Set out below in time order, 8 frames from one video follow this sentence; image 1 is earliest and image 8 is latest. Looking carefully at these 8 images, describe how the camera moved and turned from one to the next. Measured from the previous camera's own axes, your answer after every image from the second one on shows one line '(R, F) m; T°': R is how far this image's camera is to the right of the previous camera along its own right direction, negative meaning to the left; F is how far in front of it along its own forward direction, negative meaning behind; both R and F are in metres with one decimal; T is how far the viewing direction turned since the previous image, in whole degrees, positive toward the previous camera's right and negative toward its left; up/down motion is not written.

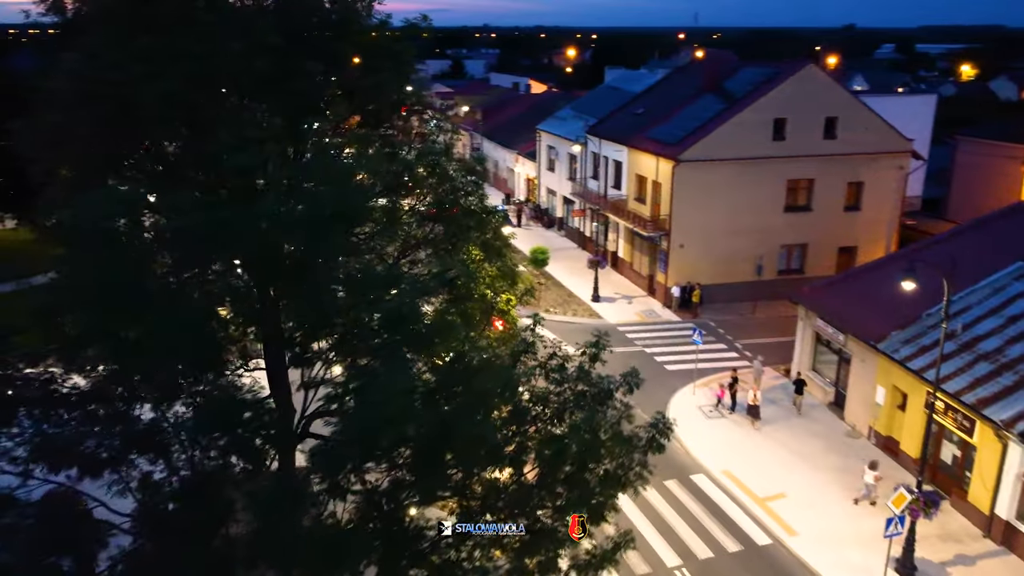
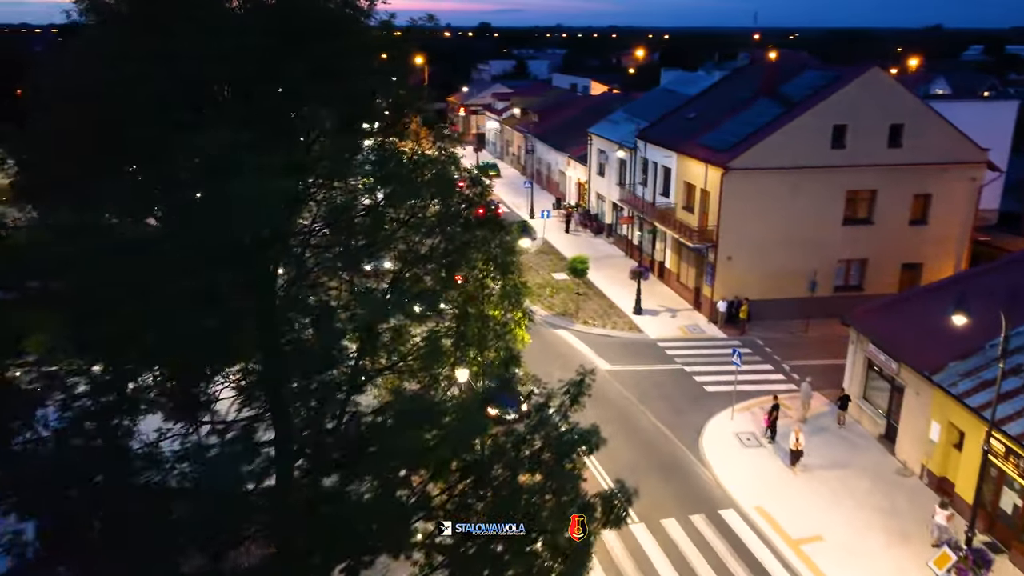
(+1.0, +1.0) m; -5°
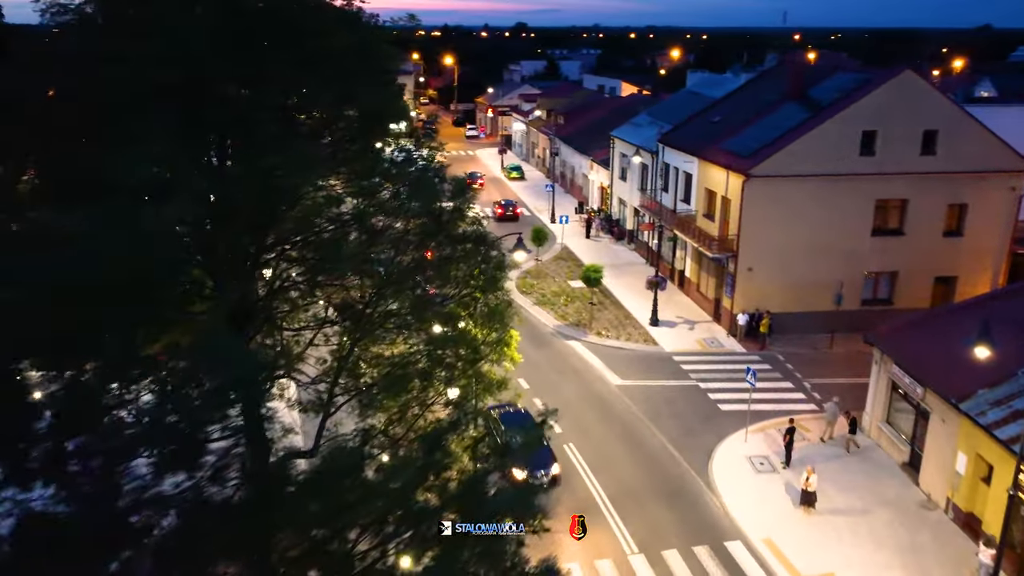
(+0.8, +0.9) m; -2°
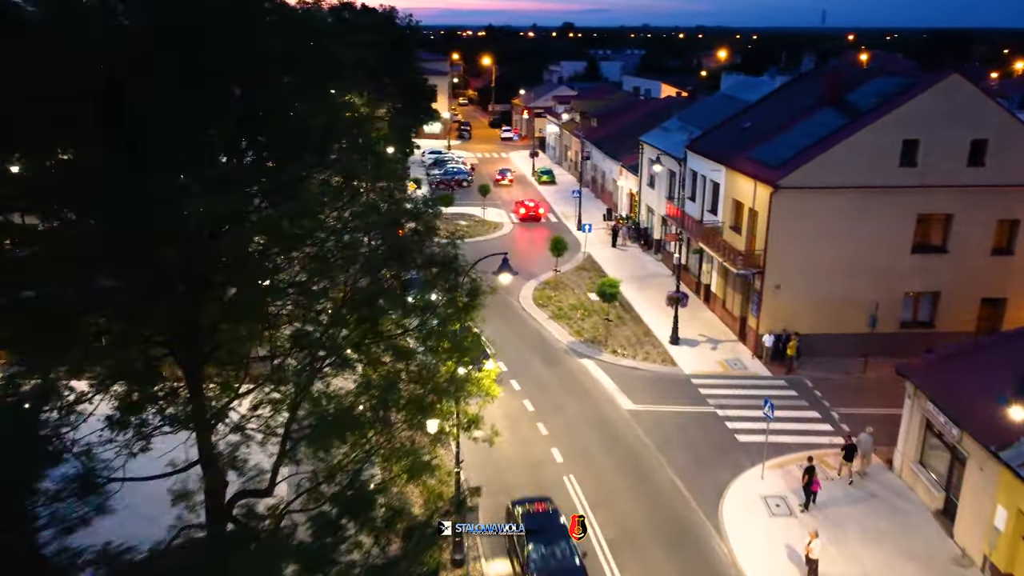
(+1.0, +1.4) m; -3°
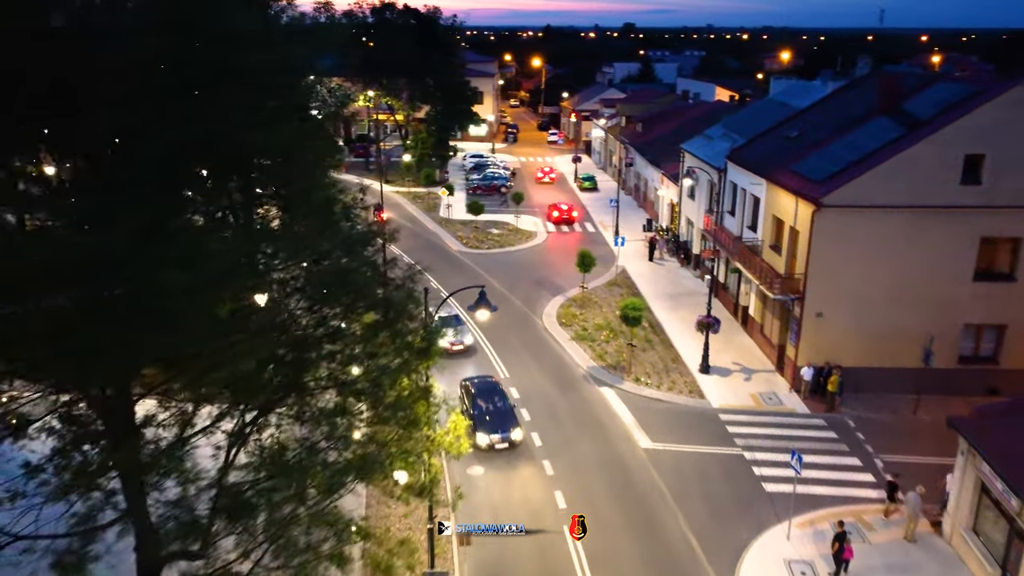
(+1.2, +1.8) m; -4°
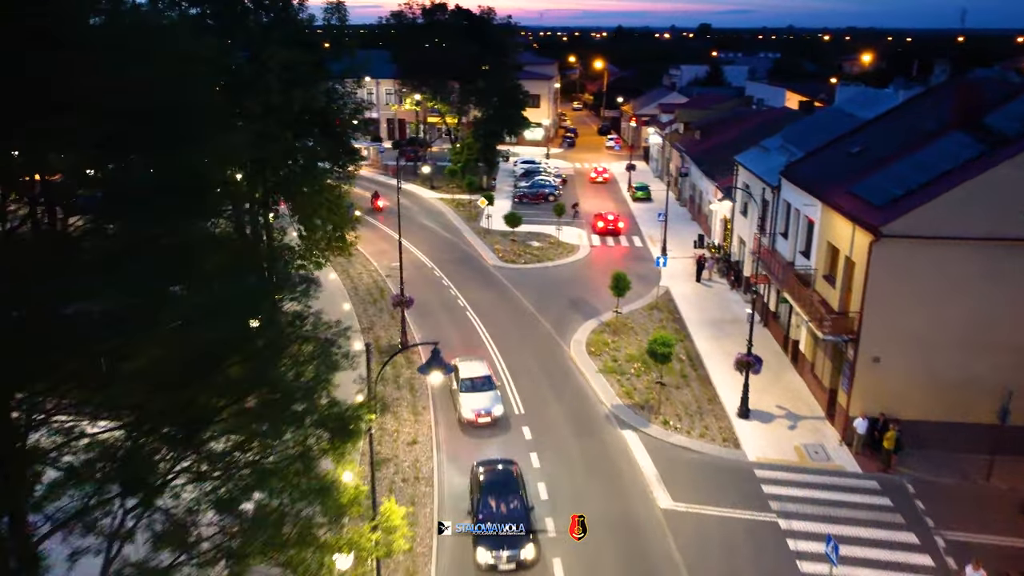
(+1.4, +2.2) m; -5°
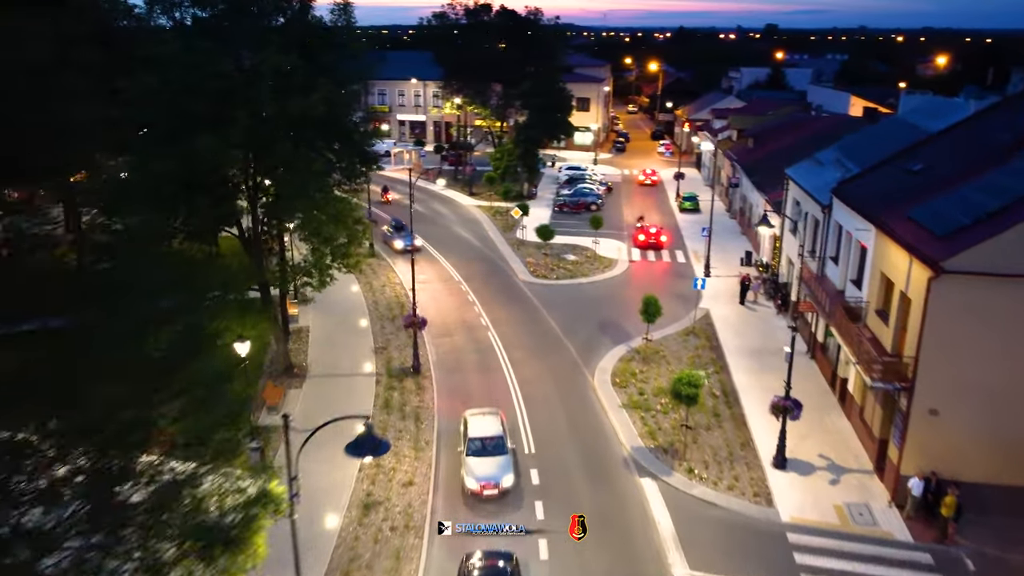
(+1.1, +2.0) m; -4°
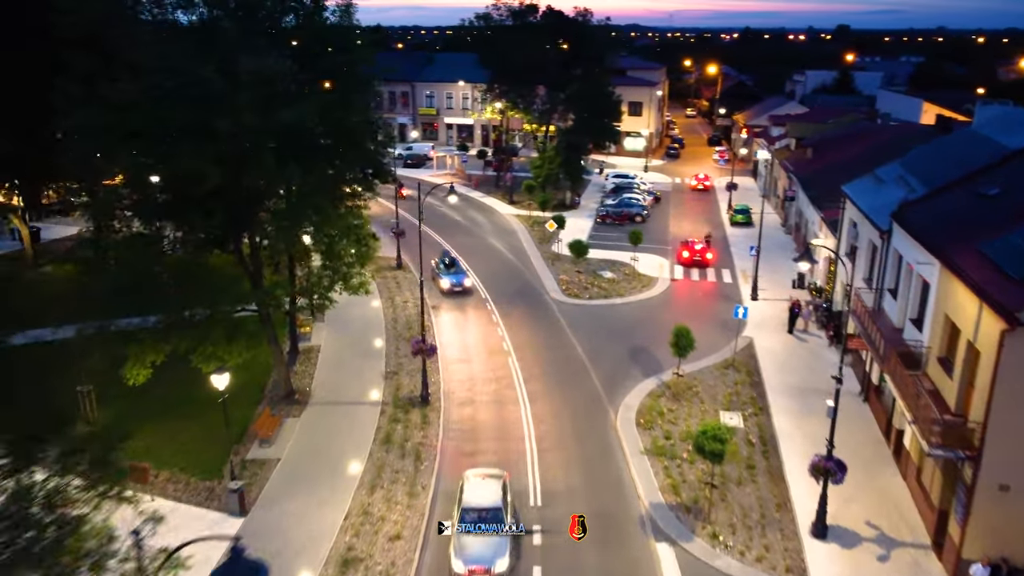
(+1.1, +2.1) m; -4°
